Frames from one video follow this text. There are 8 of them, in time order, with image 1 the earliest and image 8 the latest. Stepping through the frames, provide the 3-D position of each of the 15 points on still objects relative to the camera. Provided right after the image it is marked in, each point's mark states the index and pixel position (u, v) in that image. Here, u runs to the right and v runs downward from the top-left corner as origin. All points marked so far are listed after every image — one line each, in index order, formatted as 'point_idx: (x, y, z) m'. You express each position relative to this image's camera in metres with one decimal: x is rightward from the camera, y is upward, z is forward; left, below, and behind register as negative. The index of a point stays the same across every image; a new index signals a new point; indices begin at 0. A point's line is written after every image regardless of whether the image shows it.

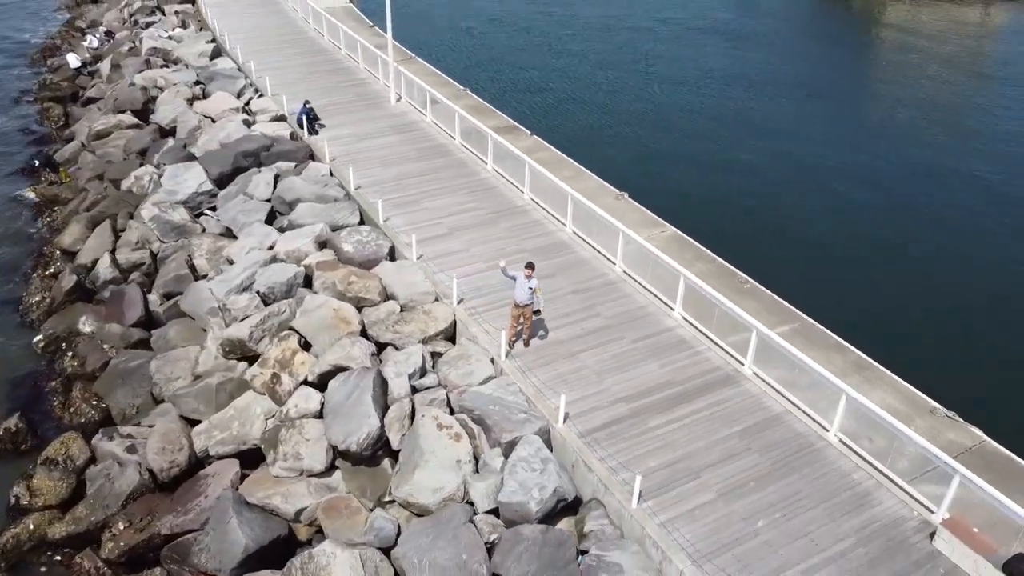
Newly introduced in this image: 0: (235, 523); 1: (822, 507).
0: (-3.4, -2.9, +10.1) m
1: (+3.6, -2.5, +9.4) m
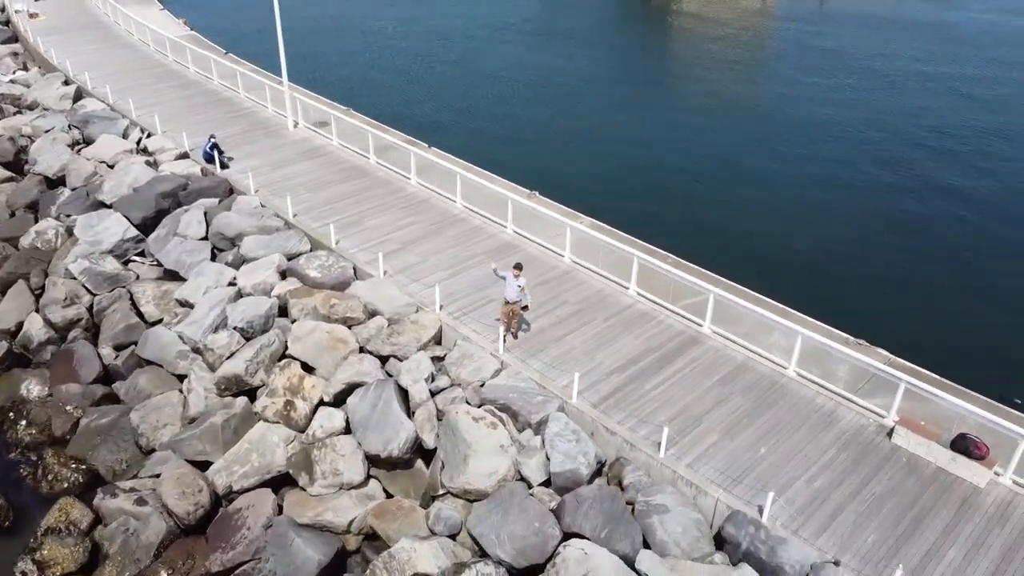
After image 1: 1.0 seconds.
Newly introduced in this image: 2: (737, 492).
0: (-2.7, -3.3, +10.6) m
1: (+4.1, -2.0, +11.4) m
2: (+2.9, -2.6, +10.3) m
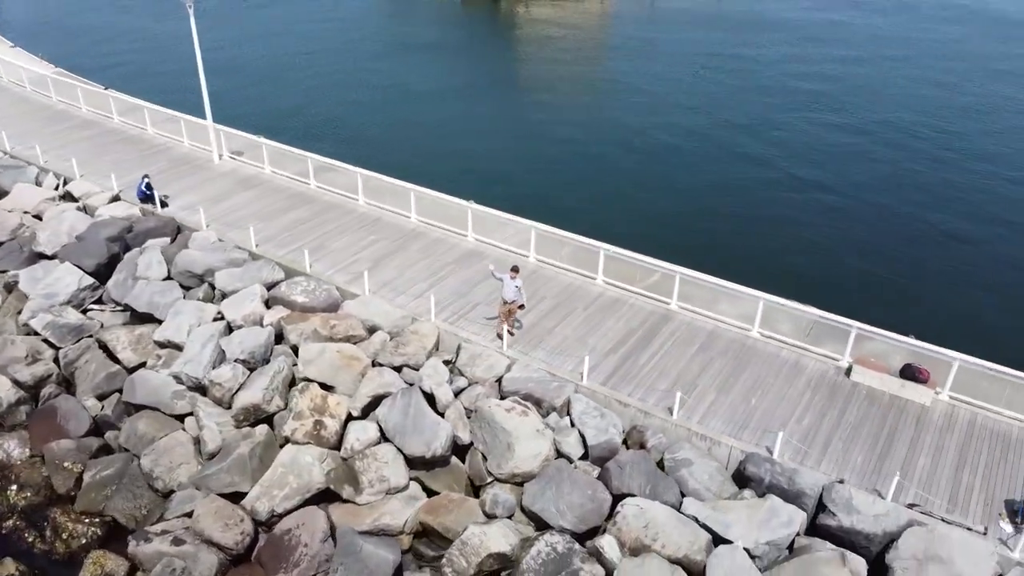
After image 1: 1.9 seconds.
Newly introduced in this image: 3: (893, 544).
0: (-2.0, -3.6, +11.2) m
1: (+4.4, -1.5, +13.4) m
2: (+3.4, -2.2, +12.0) m
3: (+4.9, -3.3, +10.3) m
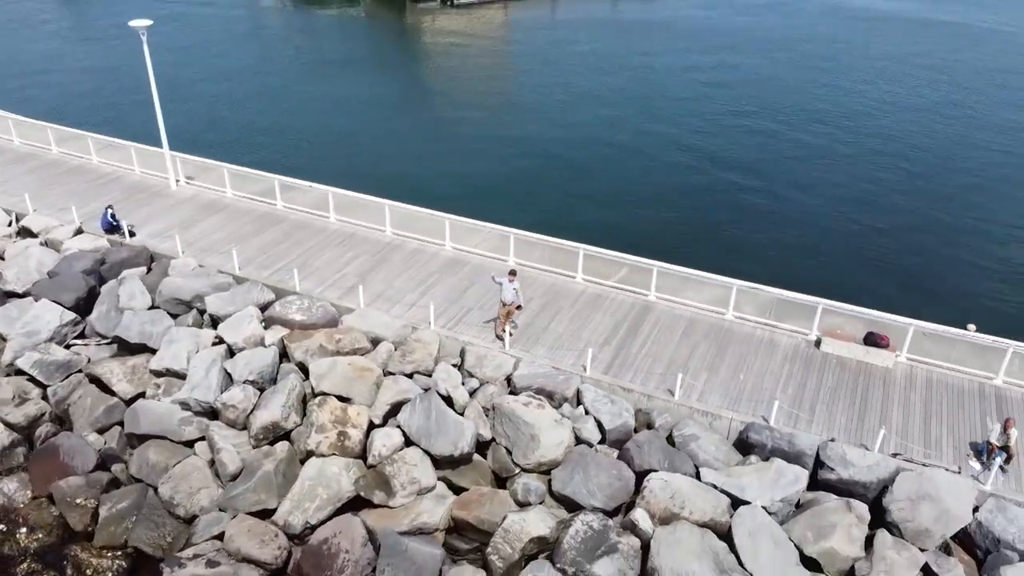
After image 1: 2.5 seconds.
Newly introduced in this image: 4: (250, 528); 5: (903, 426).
0: (-1.4, -3.7, +11.8) m
1: (+4.5, -1.2, +14.7) m
2: (+3.7, -2.0, +13.2) m
3: (+5.5, -2.9, +11.7) m
4: (-4.1, -3.7, +12.5) m
5: (+6.3, -2.2, +13.0) m
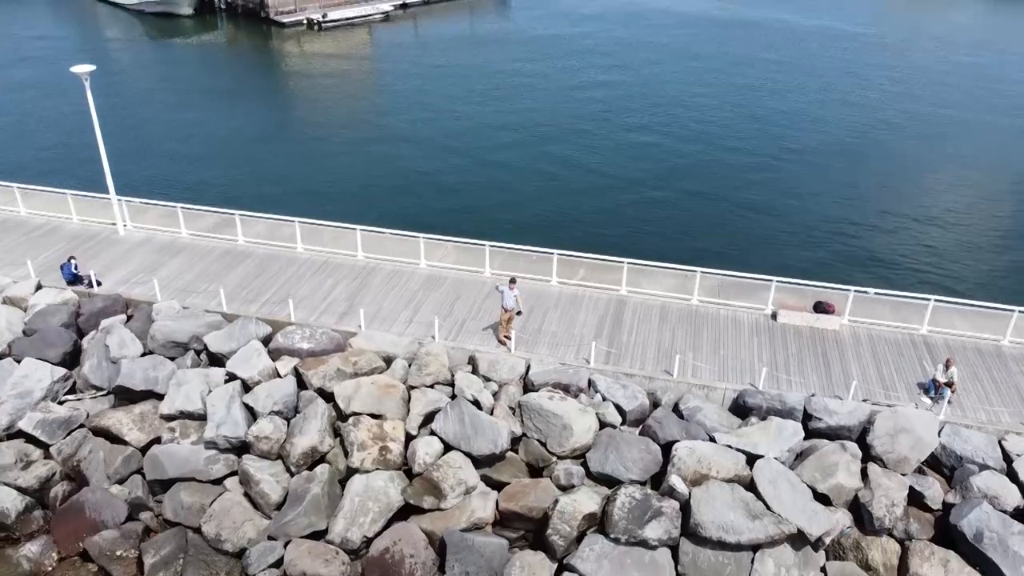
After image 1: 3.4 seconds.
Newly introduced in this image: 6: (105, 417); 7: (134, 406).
0: (-0.5, -3.9, +12.7) m
1: (+4.5, -0.9, +16.6) m
2: (+4.1, -1.7, +15.1) m
3: (+6.1, -2.4, +13.9) m
4: (-3.2, -4.2, +13.0) m
5: (+6.6, -1.6, +15.3) m
6: (-7.5, -2.4, +14.9) m
7: (-7.1, -2.2, +15.1) m
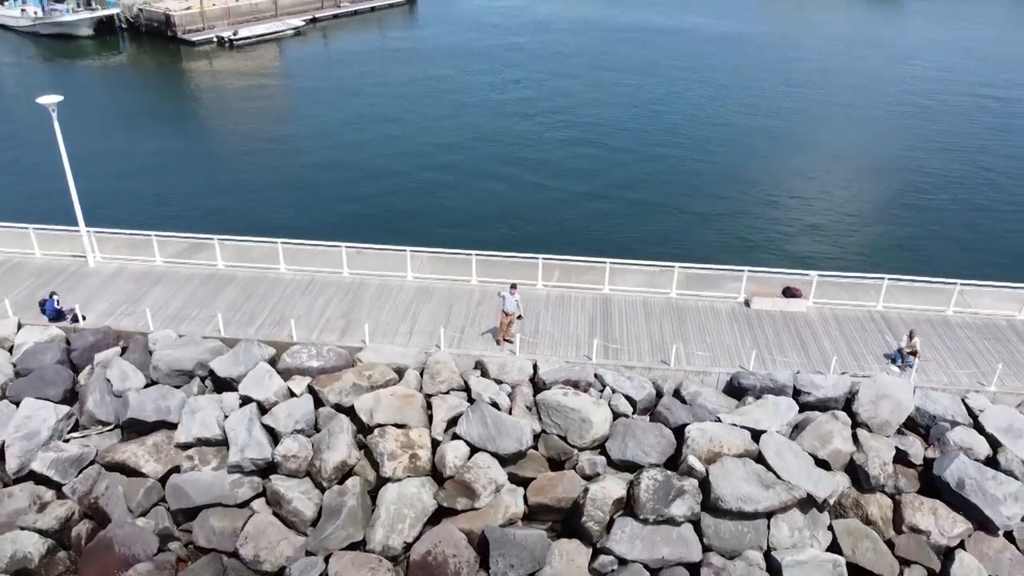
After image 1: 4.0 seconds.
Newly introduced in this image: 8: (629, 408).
0: (+0.1, -4.0, +13.4) m
1: (+4.4, -0.7, +17.9) m
2: (+4.3, -1.5, +16.3) m
3: (+6.5, -2.1, +15.3) m
4: (-2.6, -4.5, +13.3) m
5: (+6.7, -1.3, +16.8) m
6: (-7.1, -3.0, +14.7) m
7: (-6.8, -2.8, +15.0) m
8: (+2.2, -2.2, +15.1) m
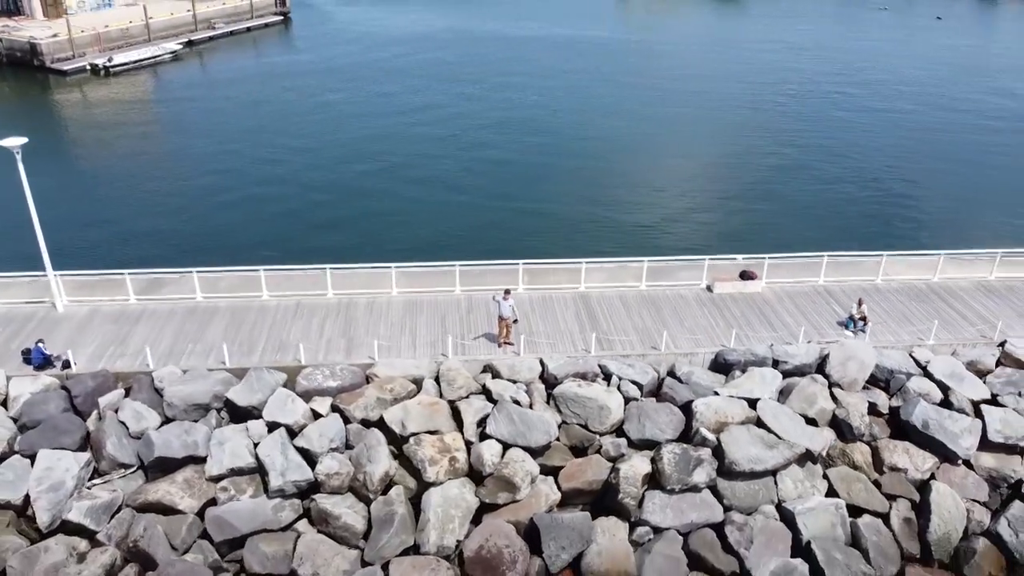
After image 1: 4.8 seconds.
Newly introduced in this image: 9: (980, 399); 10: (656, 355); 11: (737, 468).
0: (+0.9, -4.1, +14.4) m
1: (+4.1, -0.4, +19.5) m
2: (+4.3, -1.3, +17.9) m
3: (+6.7, -1.6, +17.4) m
4: (-1.7, -4.8, +13.9) m
5: (+6.7, -0.8, +18.8) m
6: (-6.5, -3.7, +14.5) m
7: (-6.2, -3.4, +14.9) m
8: (+2.5, -2.1, +16.5) m
9: (+9.8, -2.3, +16.9) m
10: (+3.1, -1.4, +17.5) m
11: (+4.2, -3.4, +15.3) m
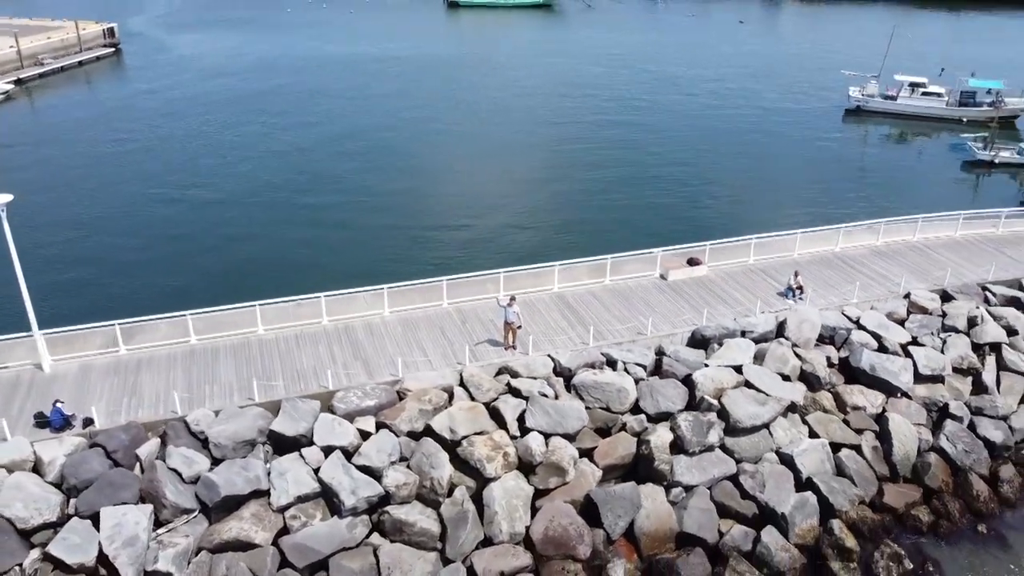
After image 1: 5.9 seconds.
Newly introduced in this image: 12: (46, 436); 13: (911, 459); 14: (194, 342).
0: (+2.0, -4.0, +16.2) m
1: (+3.7, -0.2, +21.8) m
2: (+4.3, -0.9, +20.3) m
3: (+6.7, -1.0, +20.2) m
4: (-0.3, -5.0, +15.1) m
5: (+6.3, -0.3, +21.7) m
6: (-5.2, -4.4, +14.7) m
7: (-5.0, -4.2, +15.1) m
8: (+3.0, -1.9, +18.5) m
9: (+9.9, -1.4, +20.5) m
10: (+3.2, -1.2, +19.6) m
11: (+5.0, -3.0, +17.7) m
12: (-9.2, -2.9, +15.8) m
13: (+9.1, -3.9, +18.4) m
14: (-7.5, -1.3, +19.1) m
